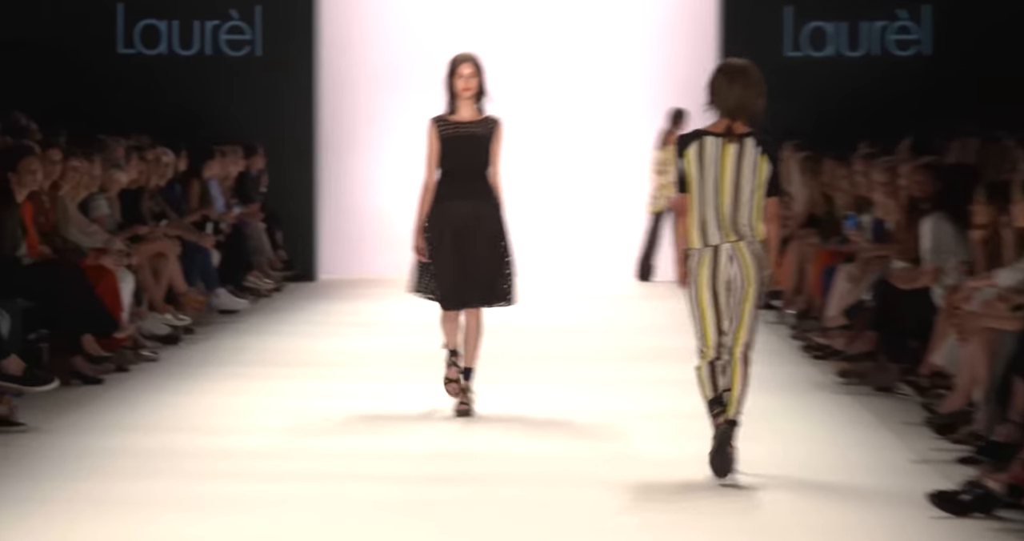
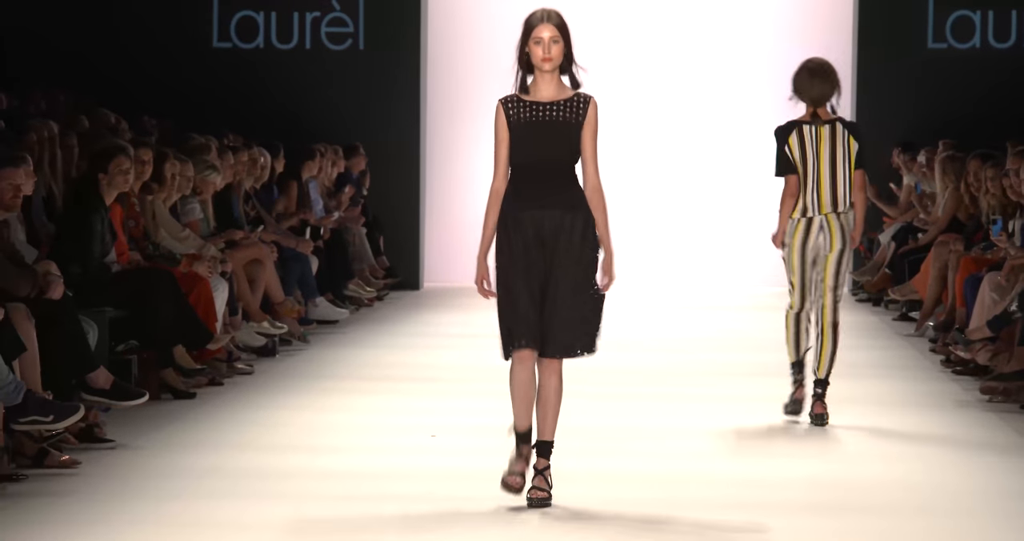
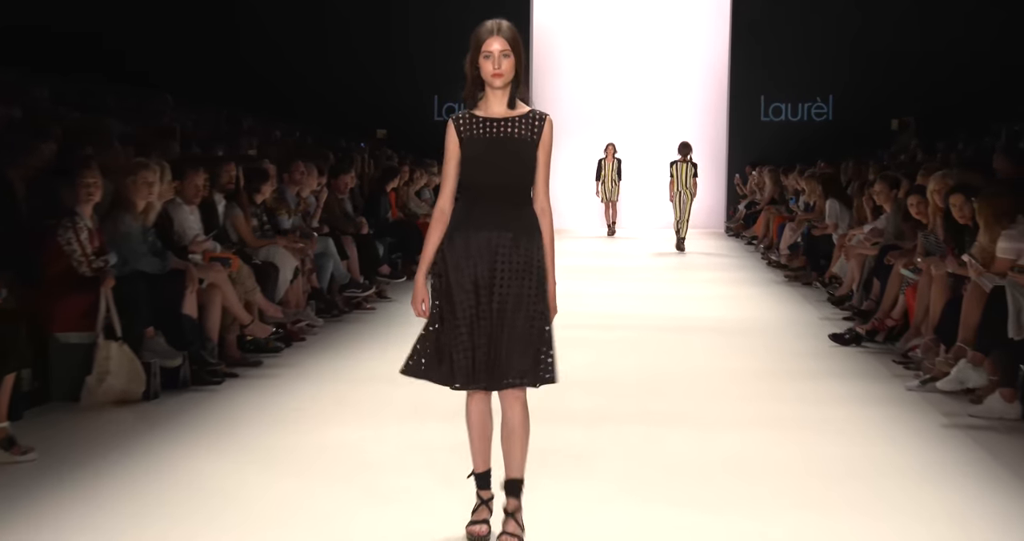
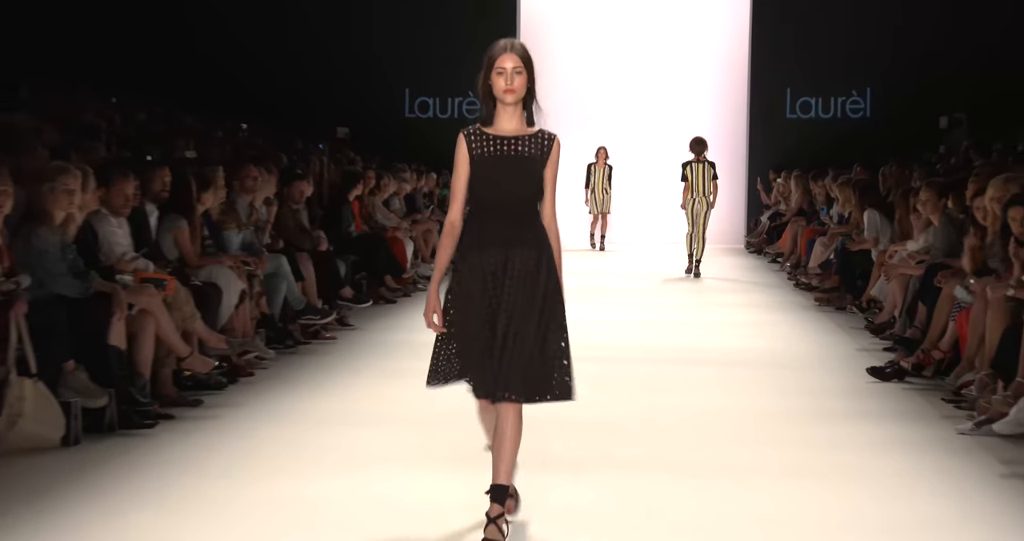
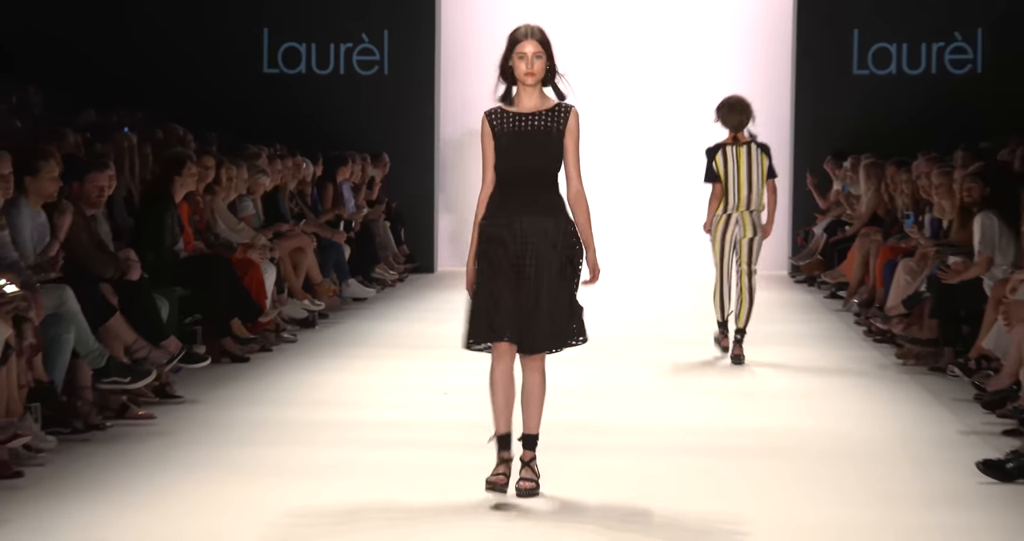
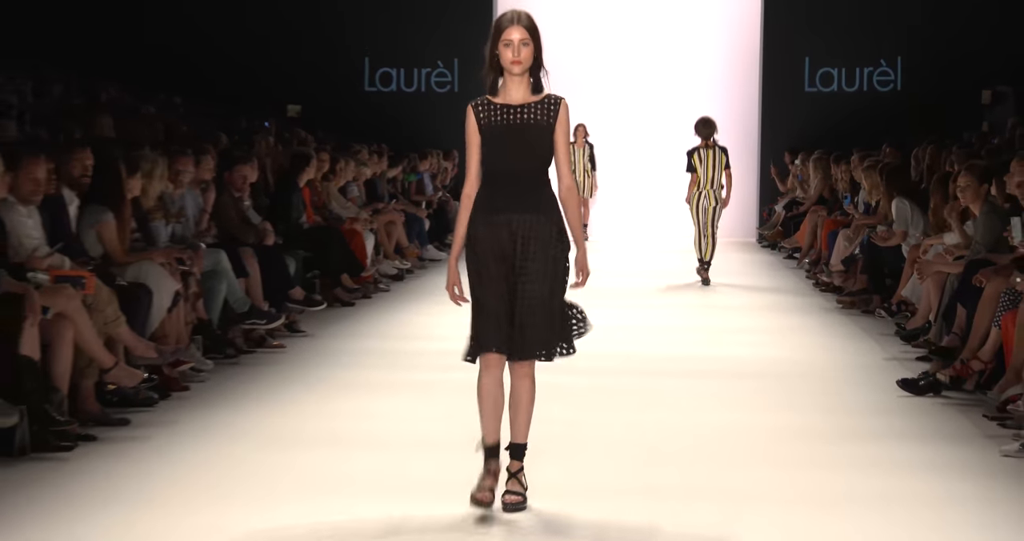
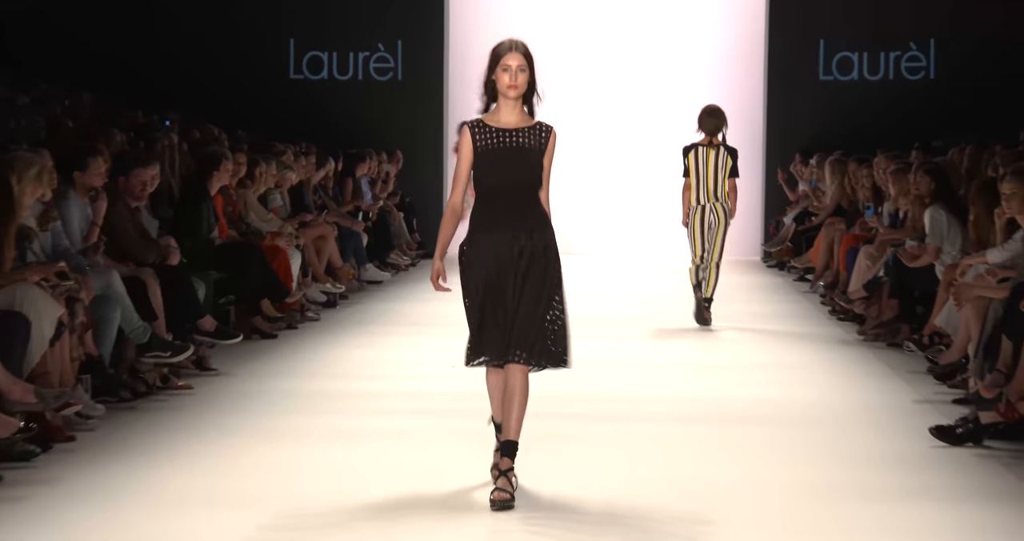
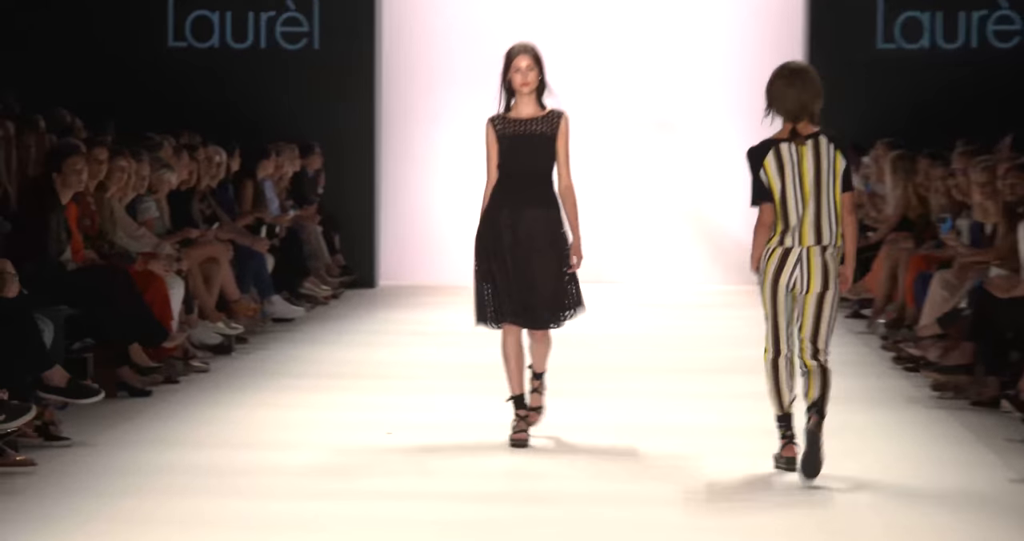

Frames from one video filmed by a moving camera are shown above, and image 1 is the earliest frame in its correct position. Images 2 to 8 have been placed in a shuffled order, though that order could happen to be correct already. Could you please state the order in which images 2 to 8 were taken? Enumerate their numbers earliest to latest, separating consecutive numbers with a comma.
8, 2, 5, 7, 6, 4, 3
